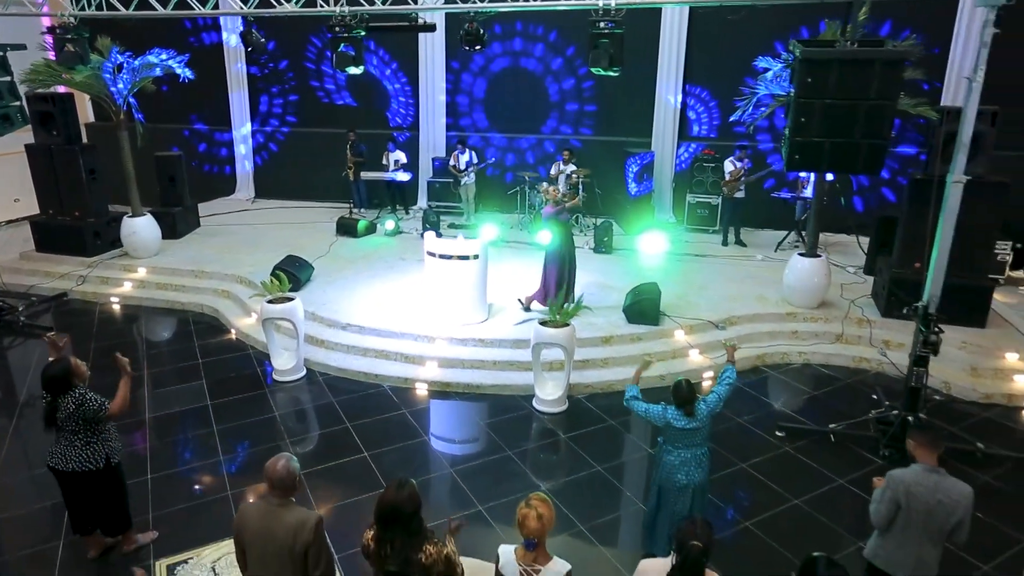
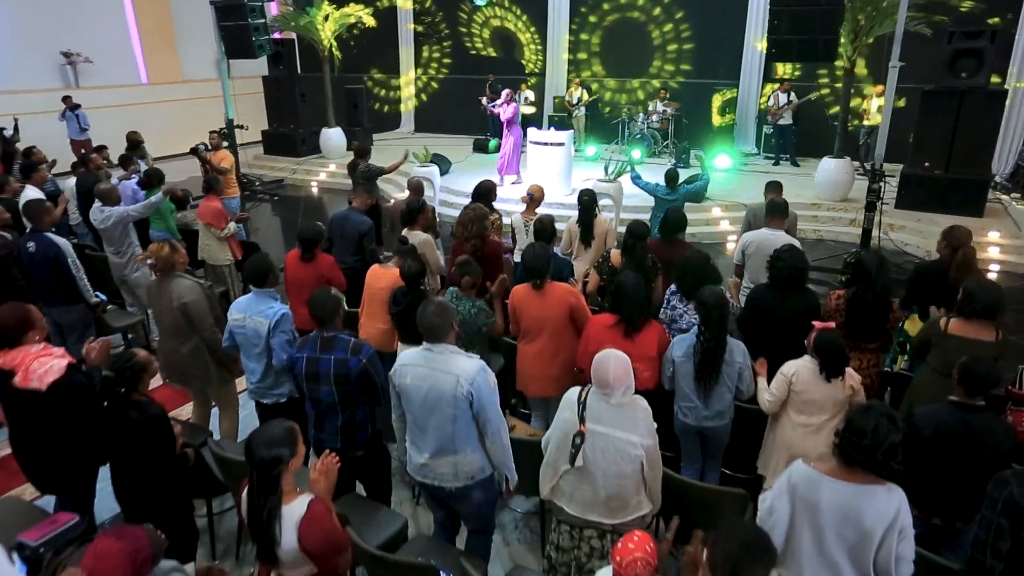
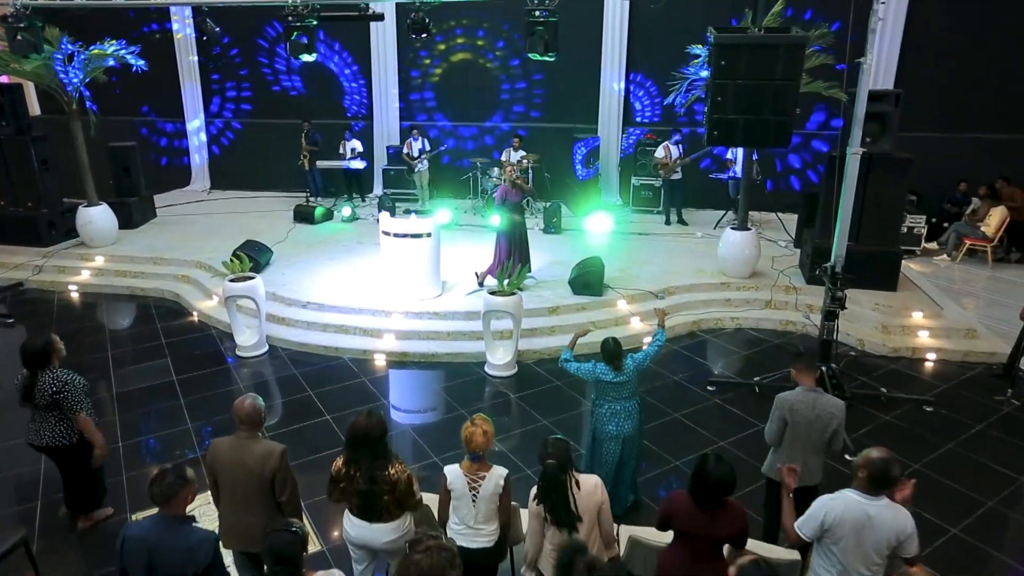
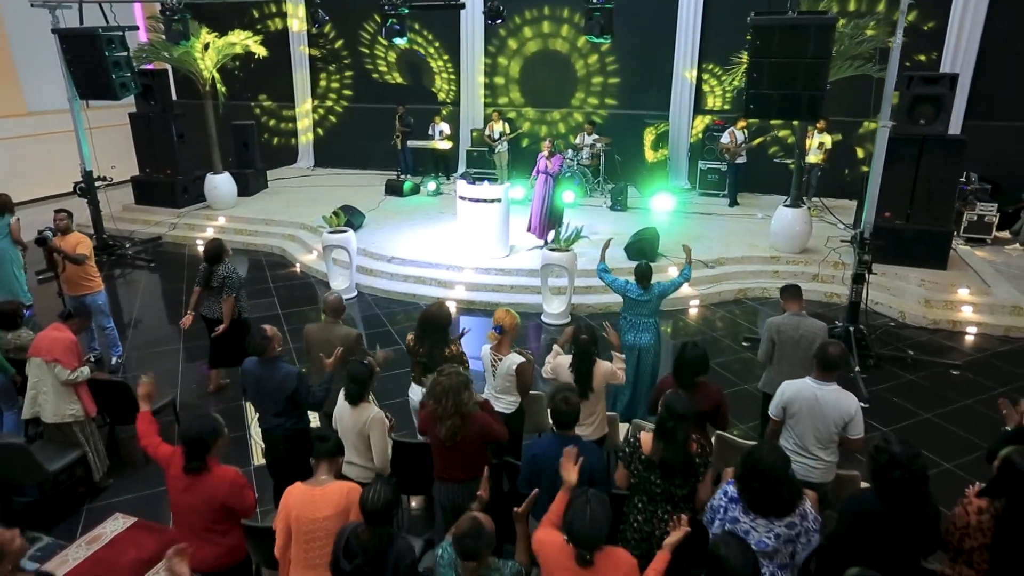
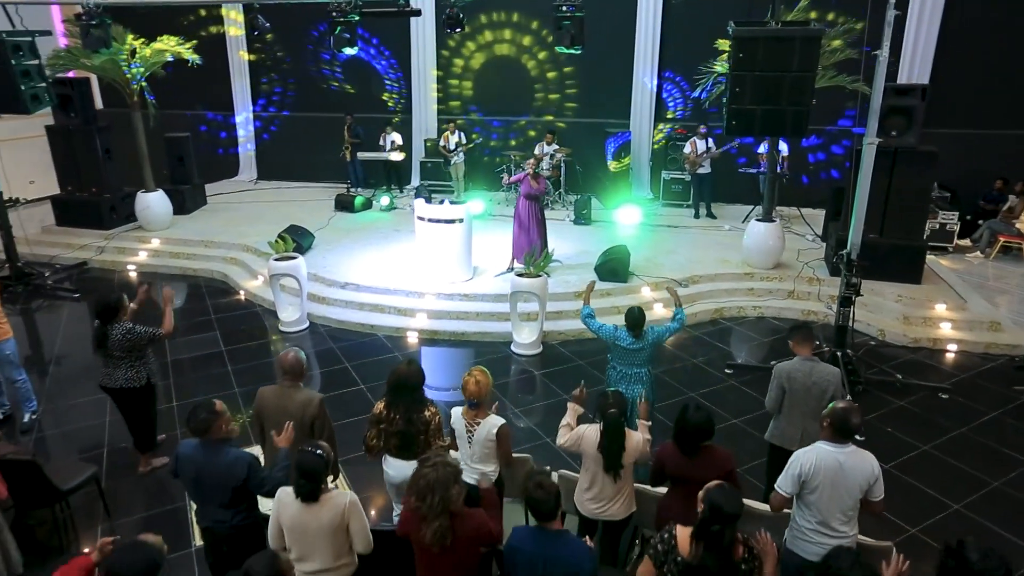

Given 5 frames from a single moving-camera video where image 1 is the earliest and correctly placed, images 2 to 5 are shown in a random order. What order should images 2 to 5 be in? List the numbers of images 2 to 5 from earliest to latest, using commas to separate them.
3, 5, 4, 2
